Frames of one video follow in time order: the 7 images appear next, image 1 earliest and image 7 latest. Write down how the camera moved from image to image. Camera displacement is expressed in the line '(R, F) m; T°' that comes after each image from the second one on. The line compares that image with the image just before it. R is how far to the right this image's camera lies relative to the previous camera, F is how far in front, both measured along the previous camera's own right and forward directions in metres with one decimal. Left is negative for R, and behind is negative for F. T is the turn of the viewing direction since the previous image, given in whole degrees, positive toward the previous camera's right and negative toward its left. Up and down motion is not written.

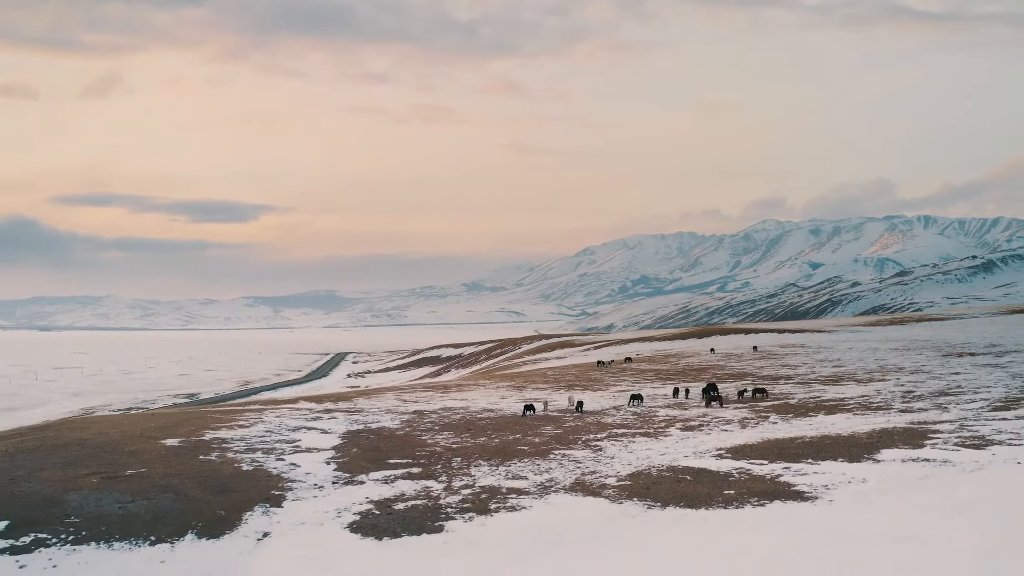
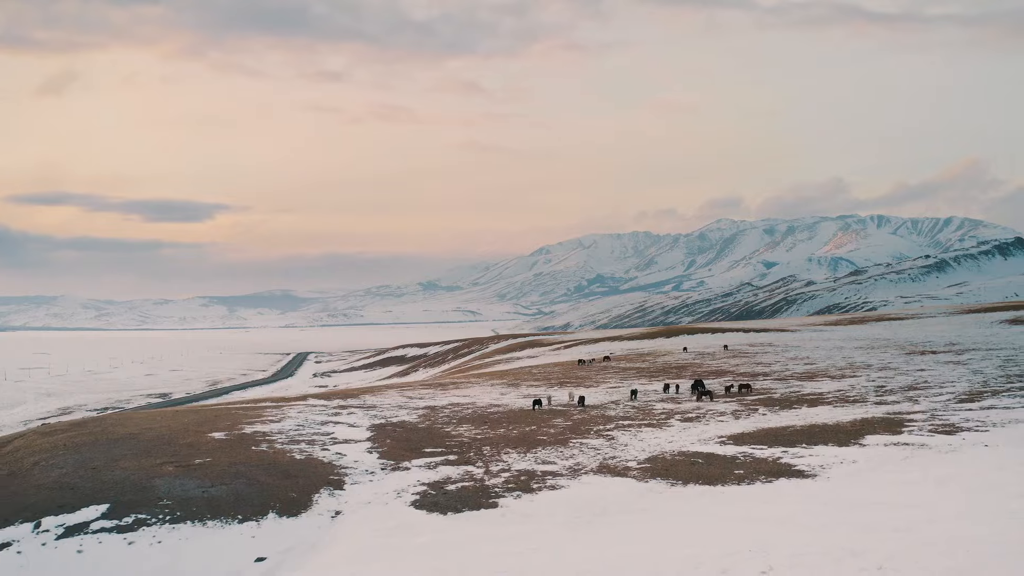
(-2.8, -2.6) m; +3°
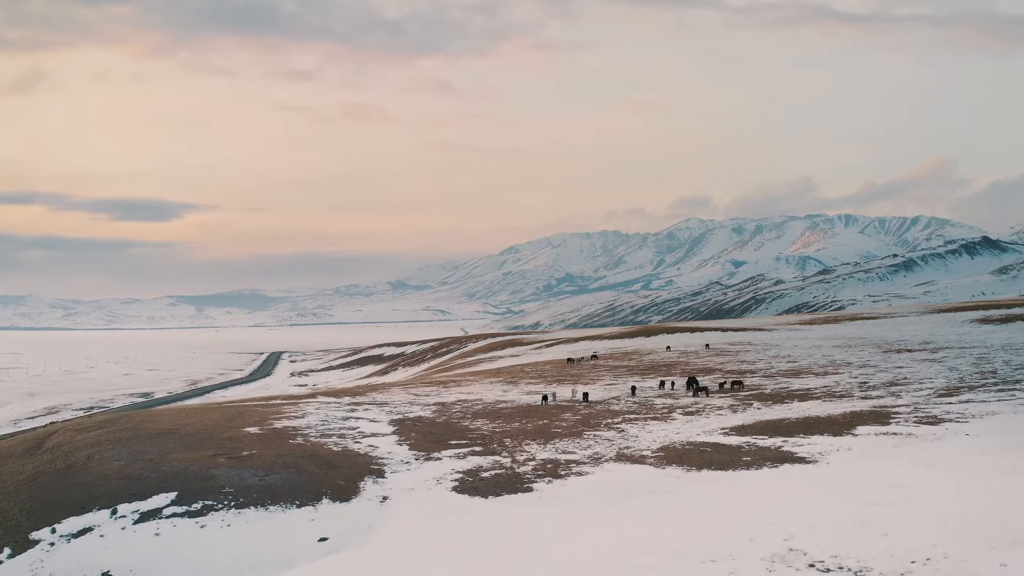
(-2.2, -1.9) m; +2°
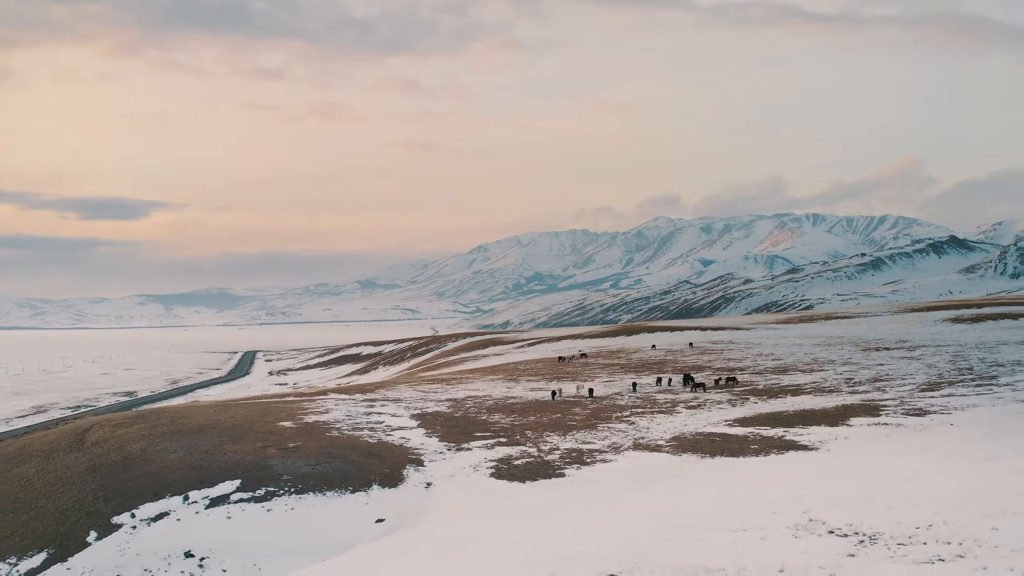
(-2.3, -2.0) m; +2°
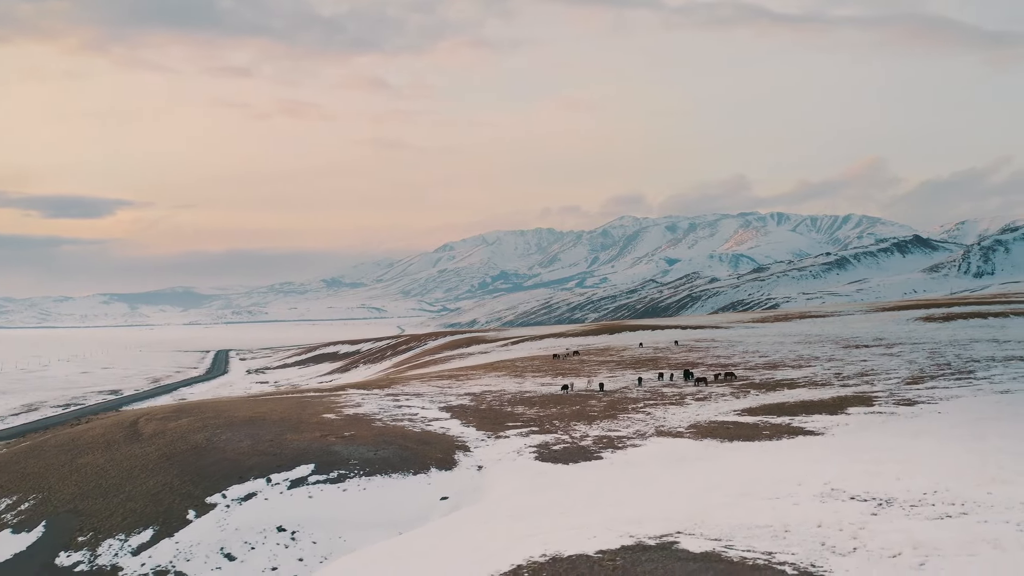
(-3.0, -2.5) m; +2°
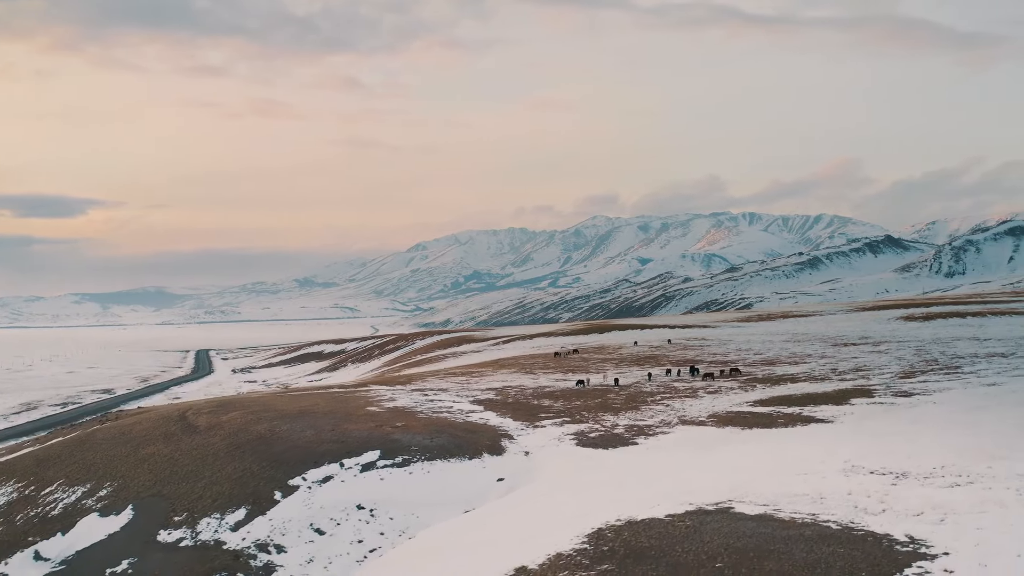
(-3.0, -2.5) m; +1°
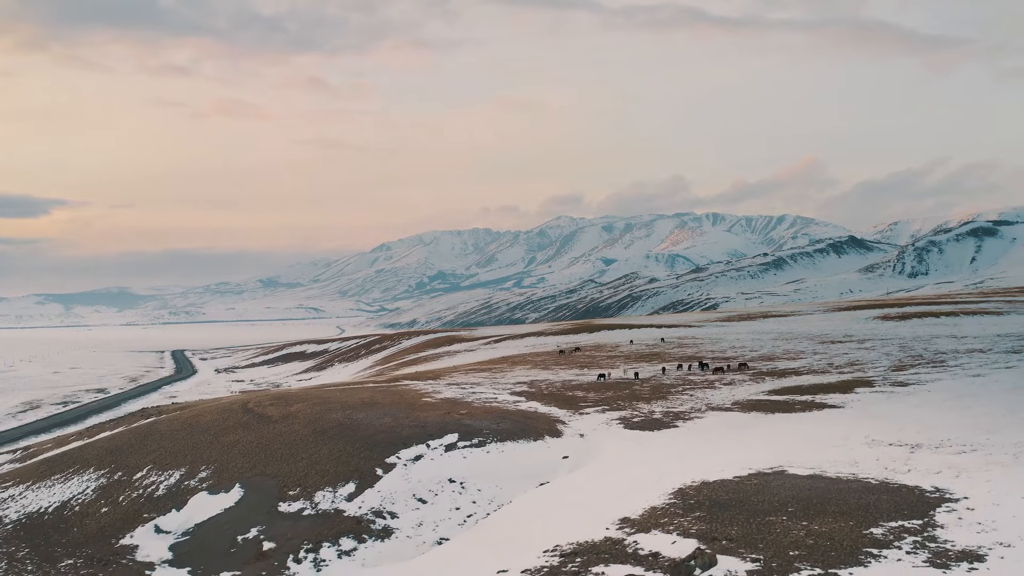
(-4.3, -3.8) m; +2°
